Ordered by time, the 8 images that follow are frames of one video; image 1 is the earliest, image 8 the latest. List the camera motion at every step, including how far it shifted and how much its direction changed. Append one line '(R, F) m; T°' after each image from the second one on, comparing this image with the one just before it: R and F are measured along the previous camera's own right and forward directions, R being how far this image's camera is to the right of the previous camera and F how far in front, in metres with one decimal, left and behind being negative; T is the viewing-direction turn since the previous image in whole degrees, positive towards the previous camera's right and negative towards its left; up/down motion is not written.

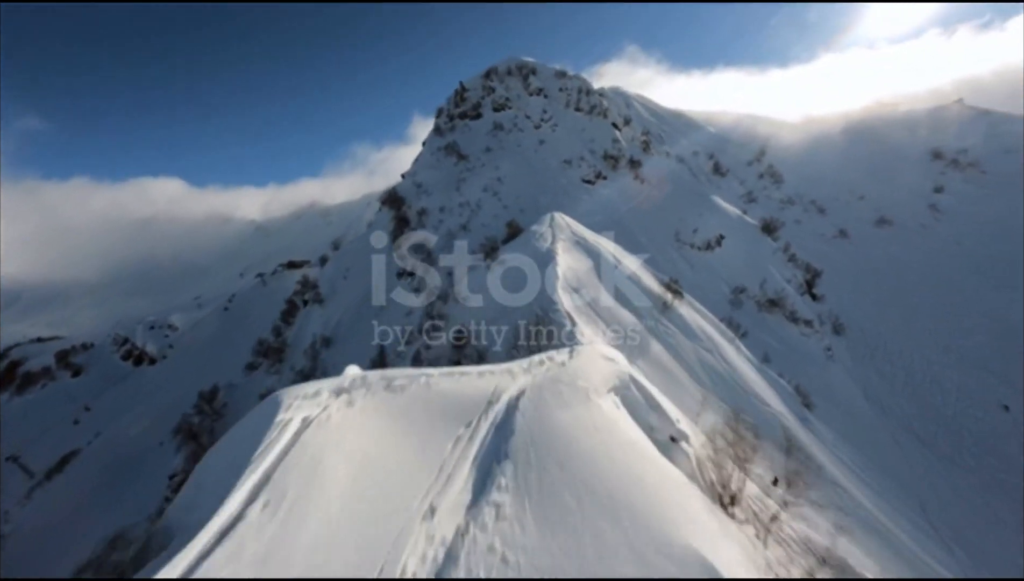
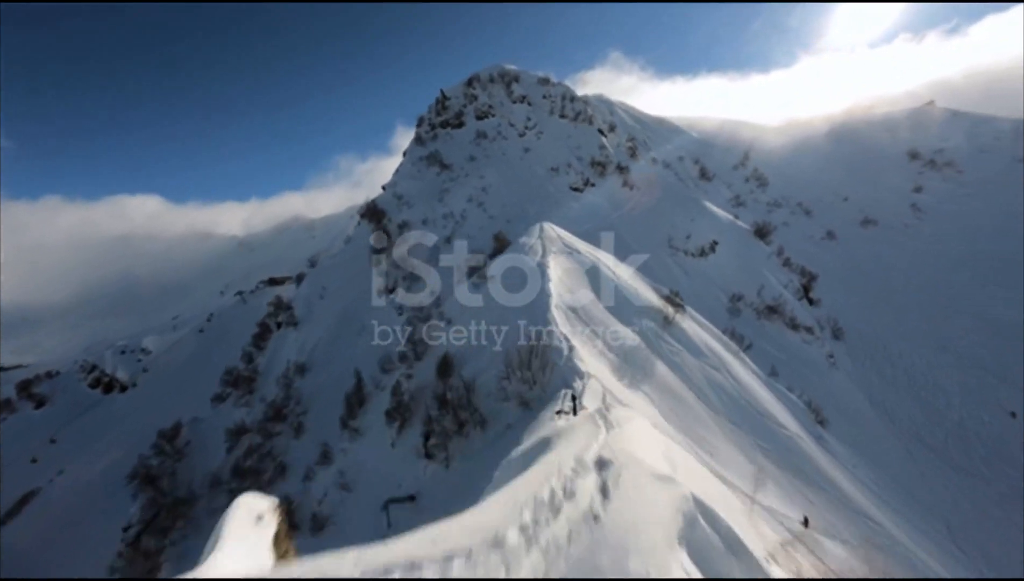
(0.0, +1.1) m; +2°
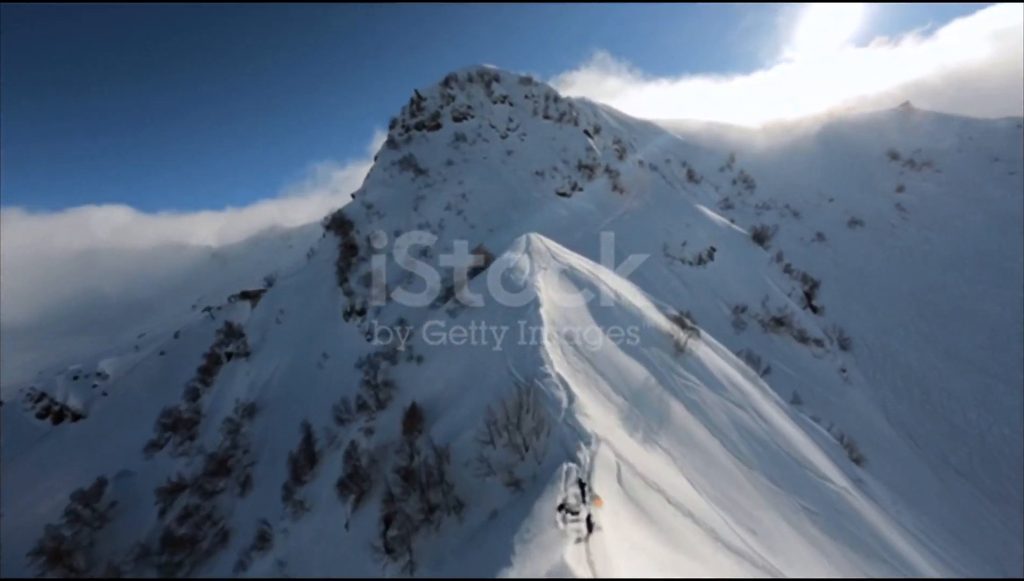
(+0.1, +2.1) m; +2°
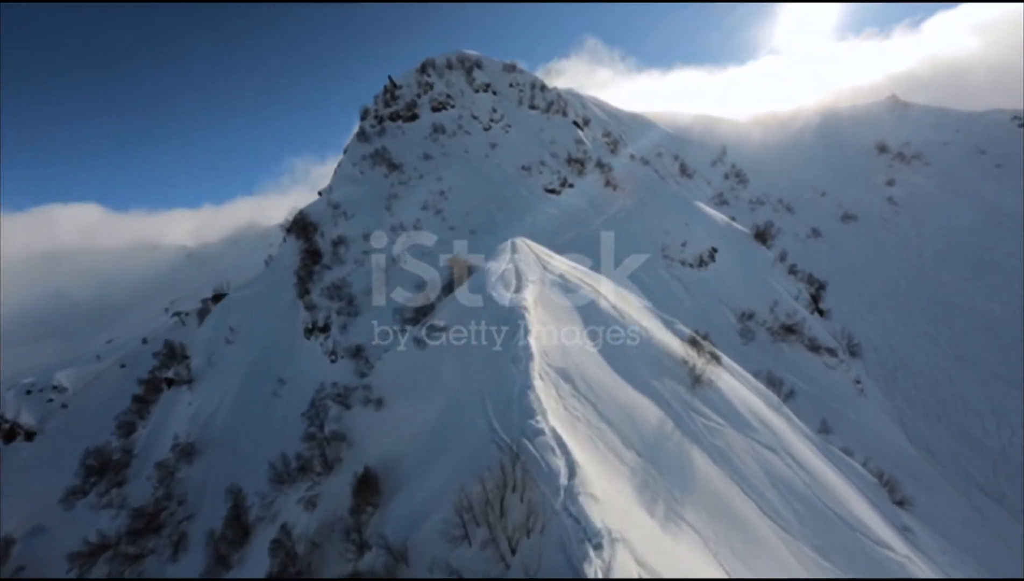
(+0.2, +2.0) m; +2°
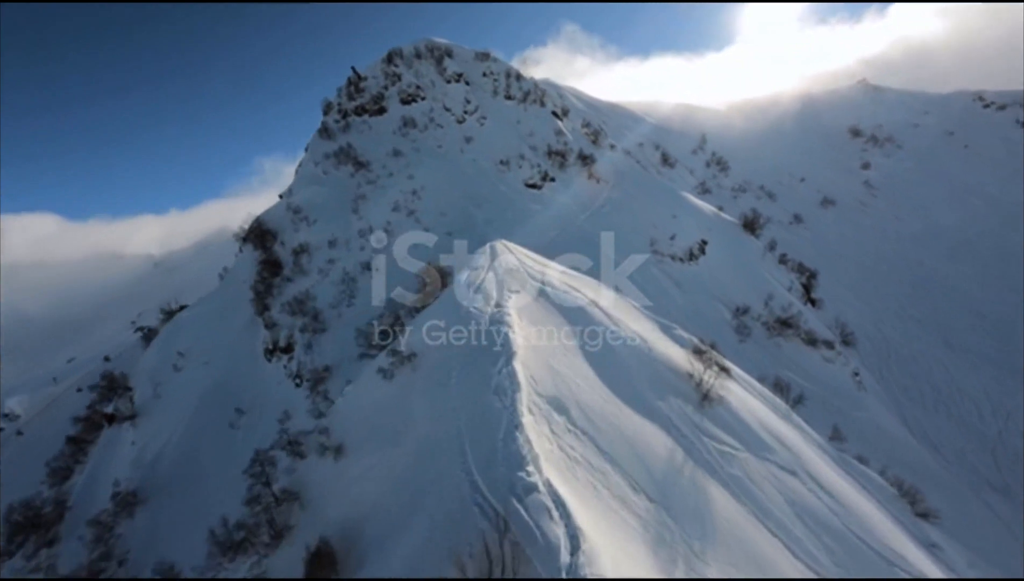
(+0.1, +1.2) m; +2°
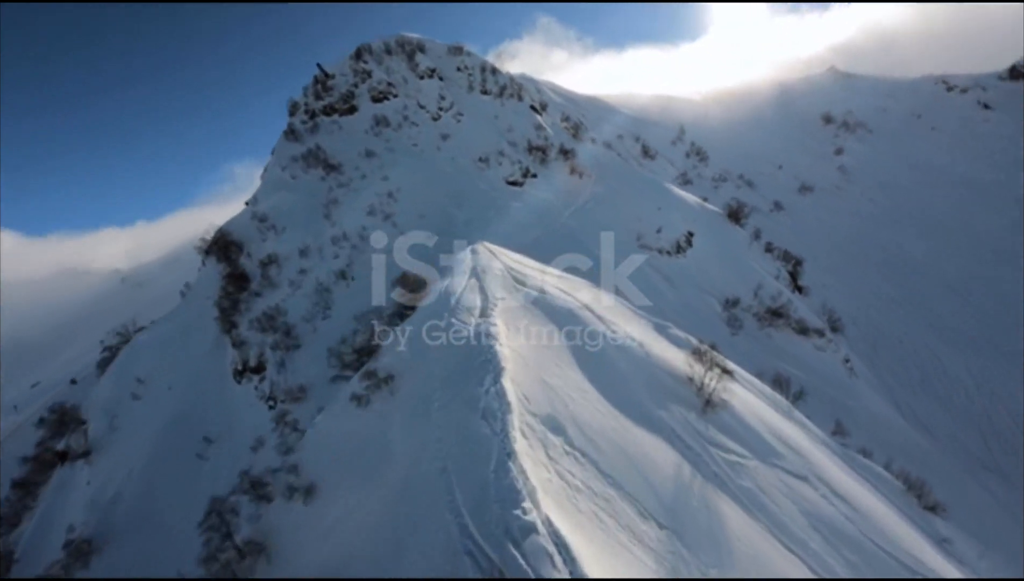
(0.0, +0.7) m; +2°
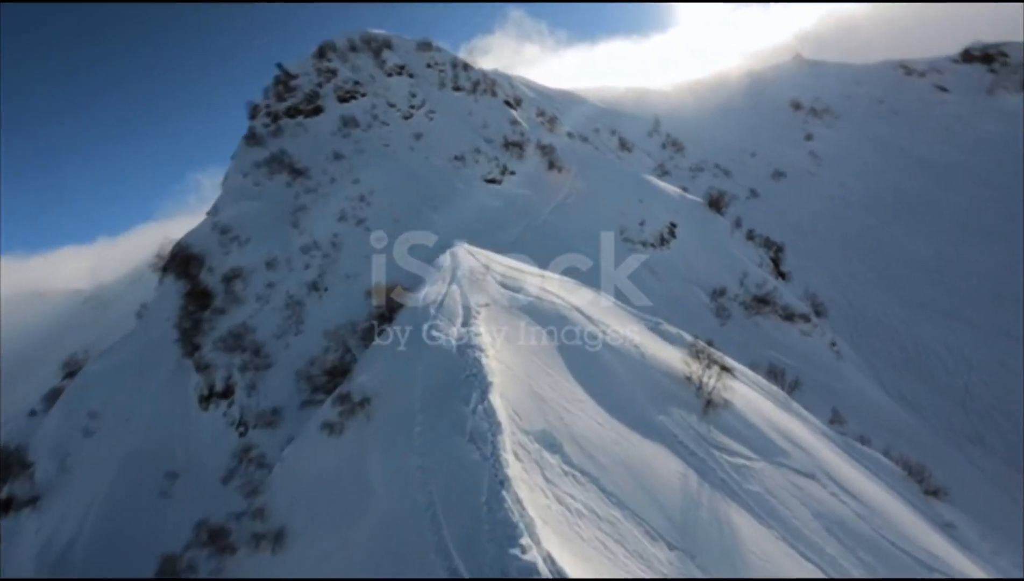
(0.0, +0.6) m; +2°
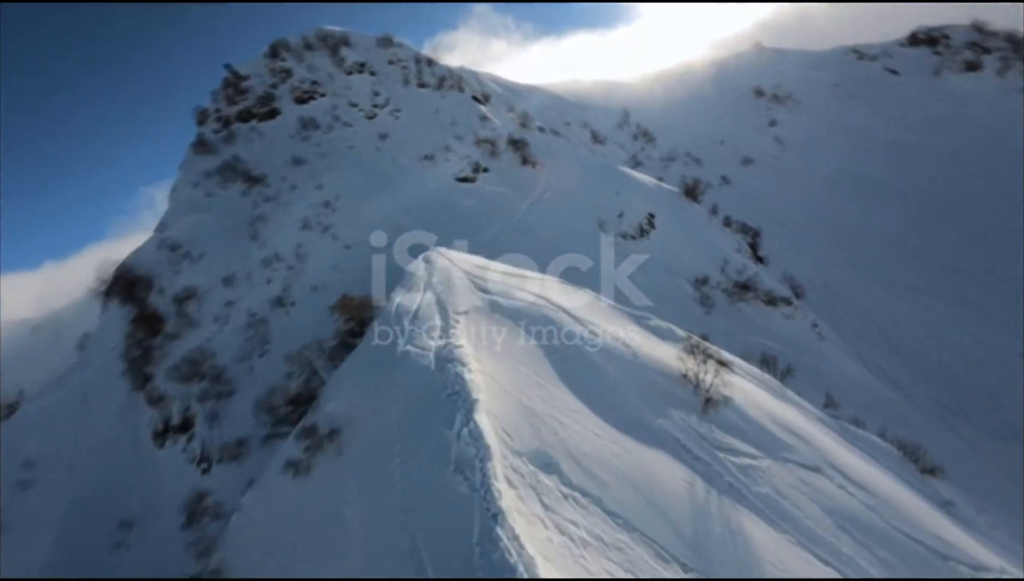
(0.0, +0.6) m; +3°
